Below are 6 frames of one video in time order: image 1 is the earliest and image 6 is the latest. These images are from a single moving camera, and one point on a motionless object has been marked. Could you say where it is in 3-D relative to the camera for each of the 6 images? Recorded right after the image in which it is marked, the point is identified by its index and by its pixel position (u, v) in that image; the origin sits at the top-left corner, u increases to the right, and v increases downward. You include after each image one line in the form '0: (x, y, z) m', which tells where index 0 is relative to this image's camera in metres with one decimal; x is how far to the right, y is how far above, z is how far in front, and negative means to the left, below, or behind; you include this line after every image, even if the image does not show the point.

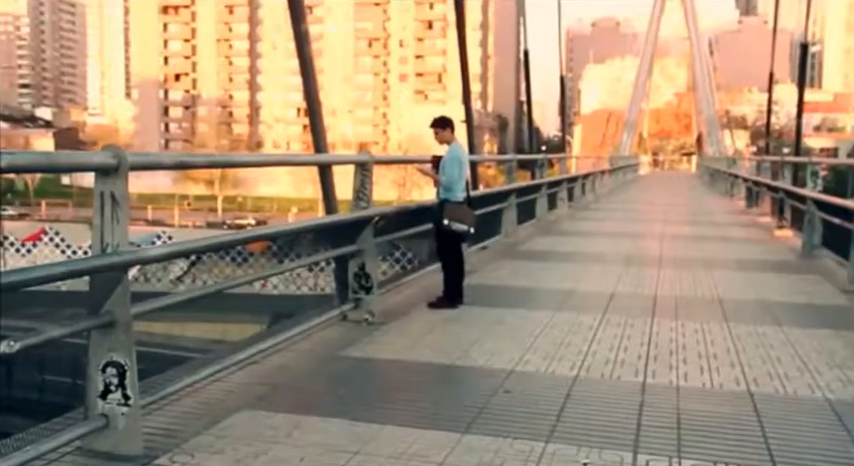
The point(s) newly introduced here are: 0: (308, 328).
0: (-0.8, -0.6, +5.3) m
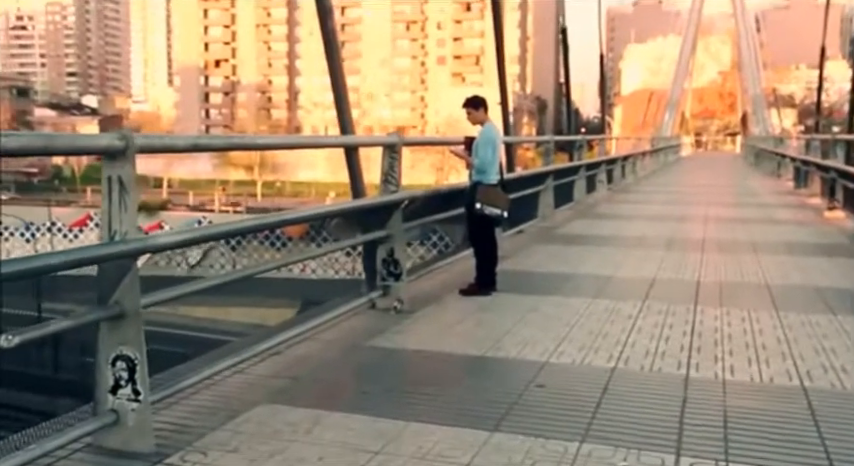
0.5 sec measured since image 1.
0: (-0.6, -0.5, +5.2) m
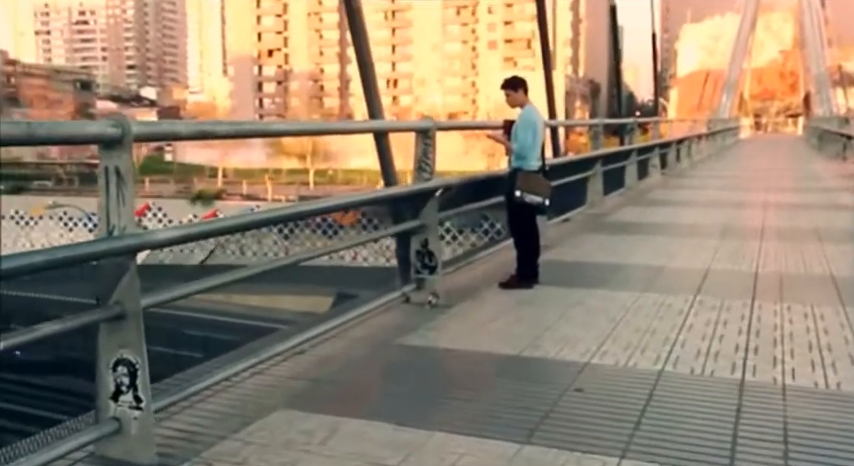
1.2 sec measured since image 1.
0: (-0.4, -0.5, +4.9) m
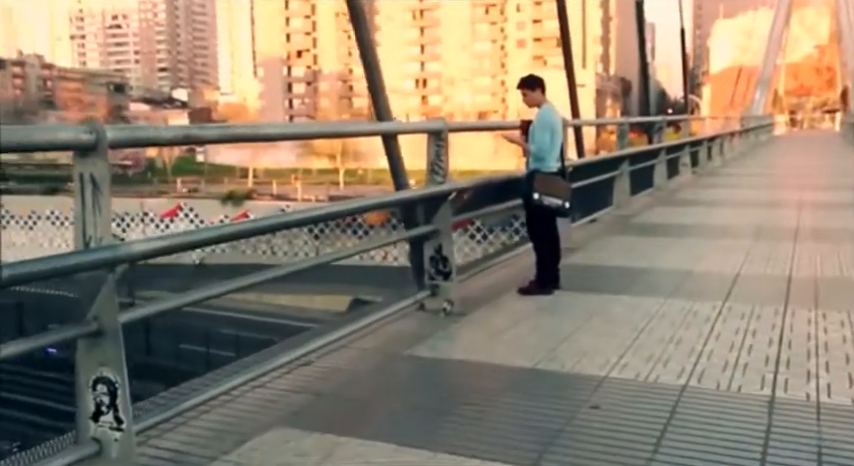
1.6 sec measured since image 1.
0: (-0.3, -0.5, +4.7) m
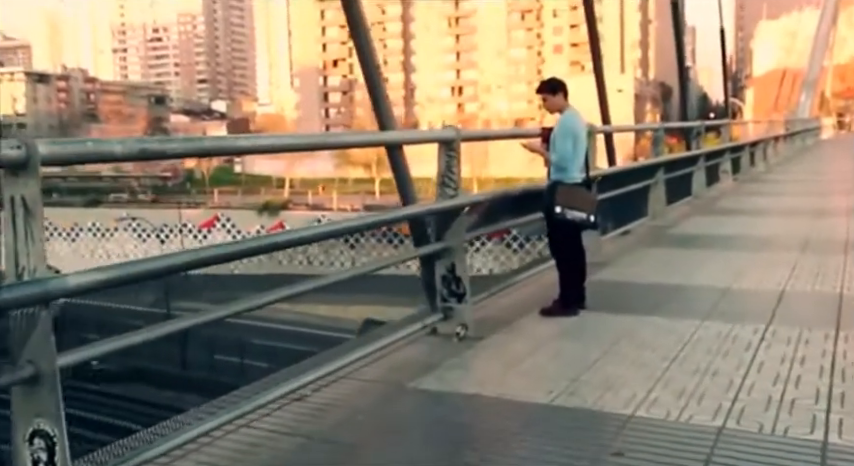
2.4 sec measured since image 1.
0: (-0.3, -0.6, +4.3) m
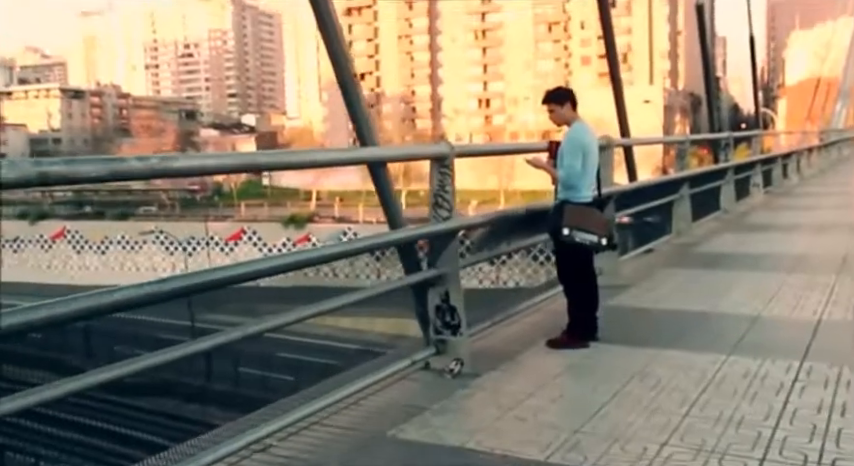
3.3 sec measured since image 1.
0: (-0.3, -0.7, +3.9) m
